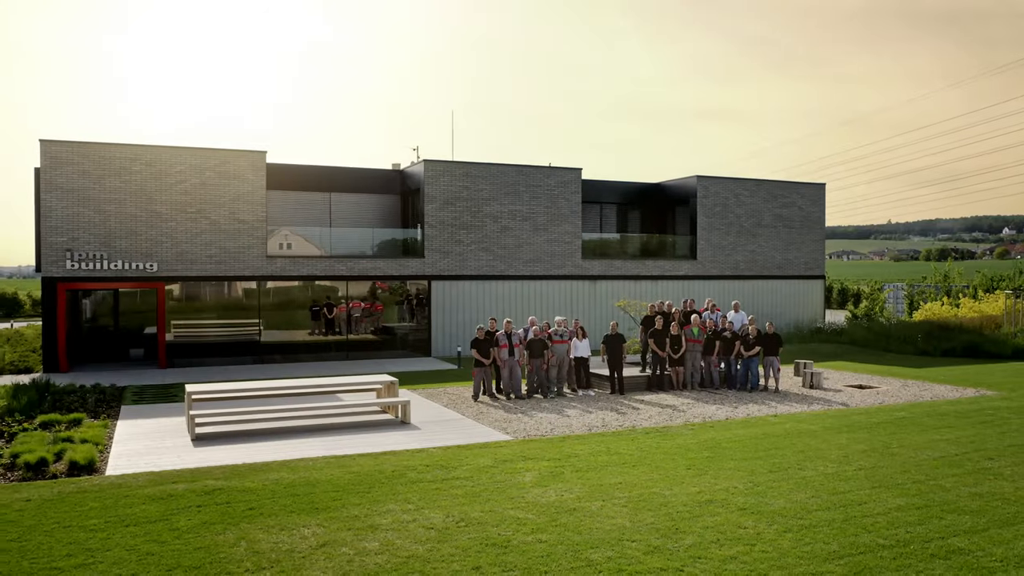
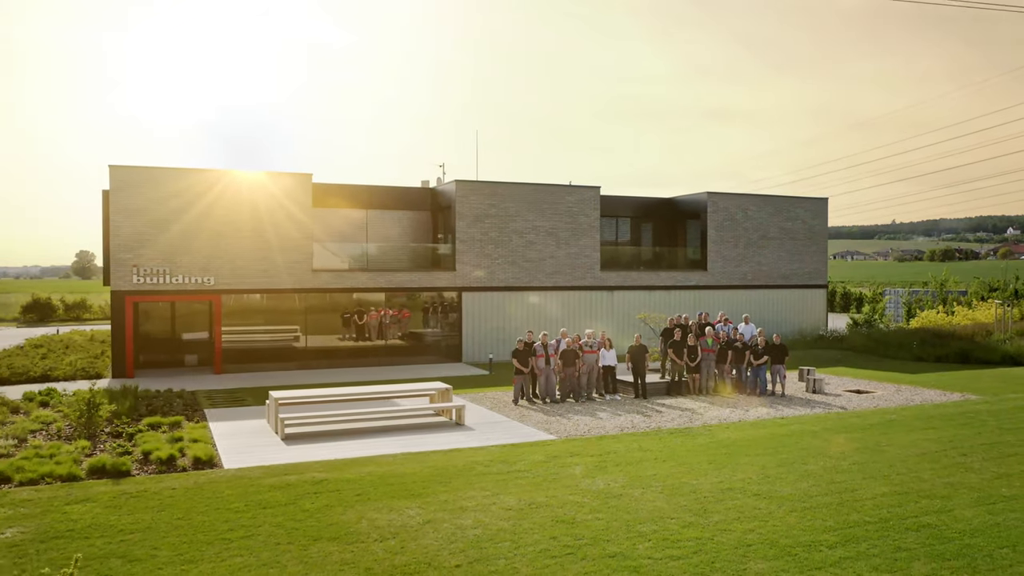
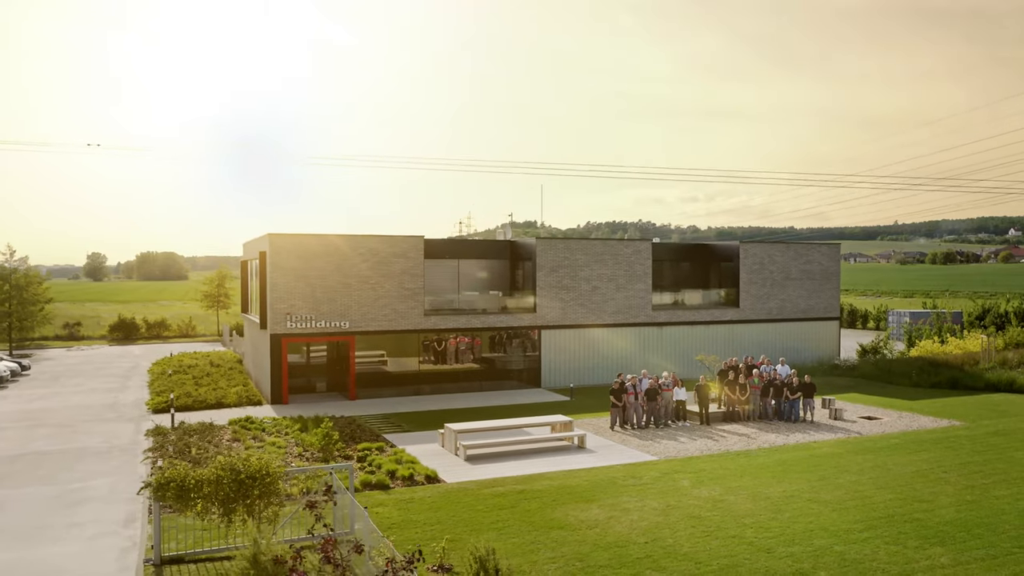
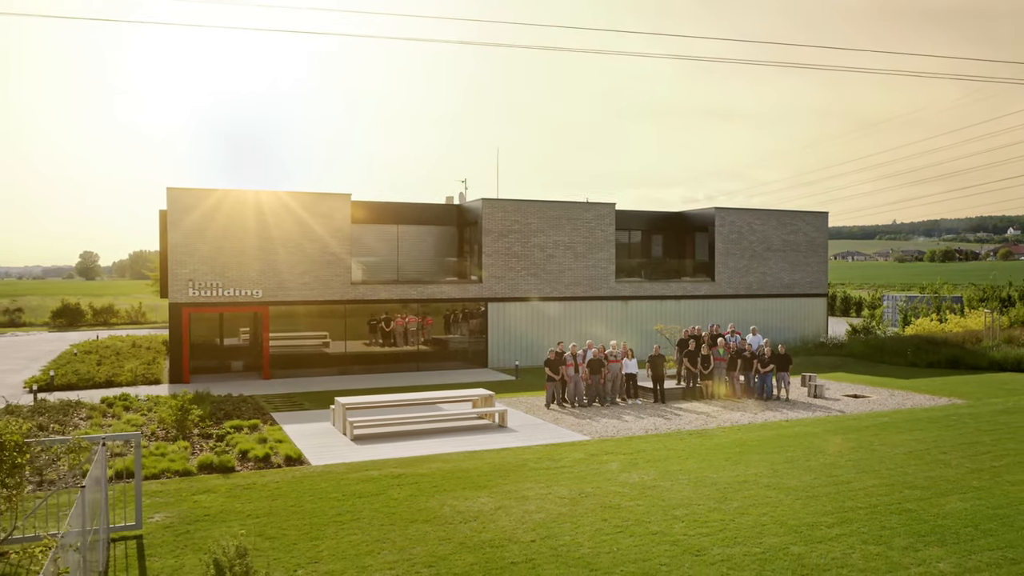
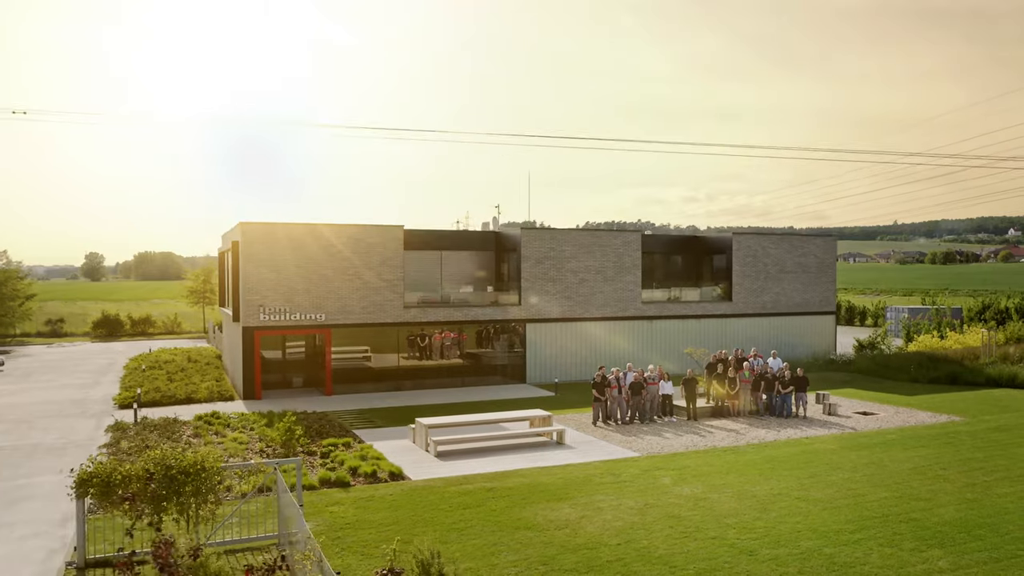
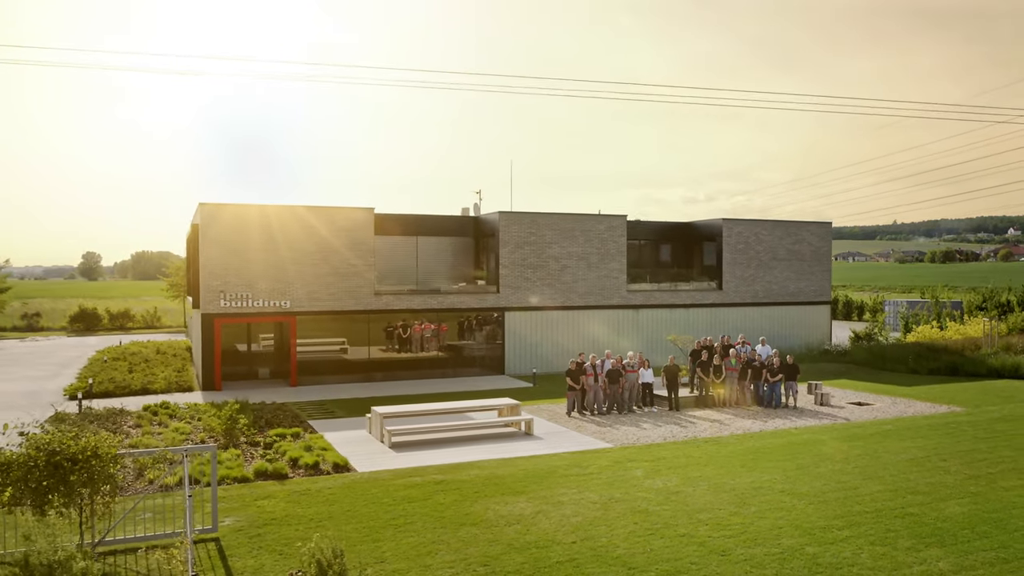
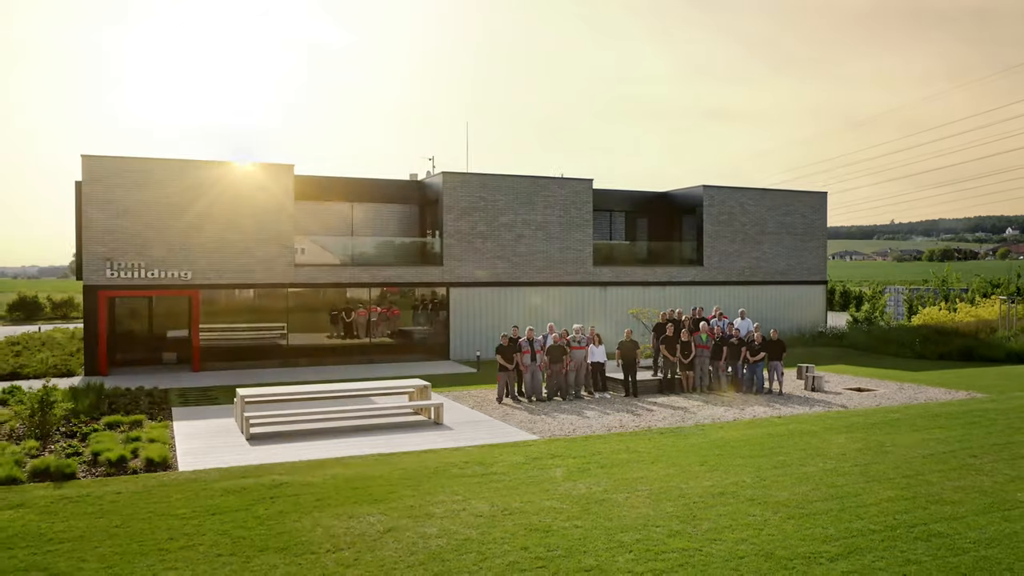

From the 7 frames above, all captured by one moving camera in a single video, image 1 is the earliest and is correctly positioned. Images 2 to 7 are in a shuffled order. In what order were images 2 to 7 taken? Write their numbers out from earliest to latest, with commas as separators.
7, 2, 4, 6, 5, 3
